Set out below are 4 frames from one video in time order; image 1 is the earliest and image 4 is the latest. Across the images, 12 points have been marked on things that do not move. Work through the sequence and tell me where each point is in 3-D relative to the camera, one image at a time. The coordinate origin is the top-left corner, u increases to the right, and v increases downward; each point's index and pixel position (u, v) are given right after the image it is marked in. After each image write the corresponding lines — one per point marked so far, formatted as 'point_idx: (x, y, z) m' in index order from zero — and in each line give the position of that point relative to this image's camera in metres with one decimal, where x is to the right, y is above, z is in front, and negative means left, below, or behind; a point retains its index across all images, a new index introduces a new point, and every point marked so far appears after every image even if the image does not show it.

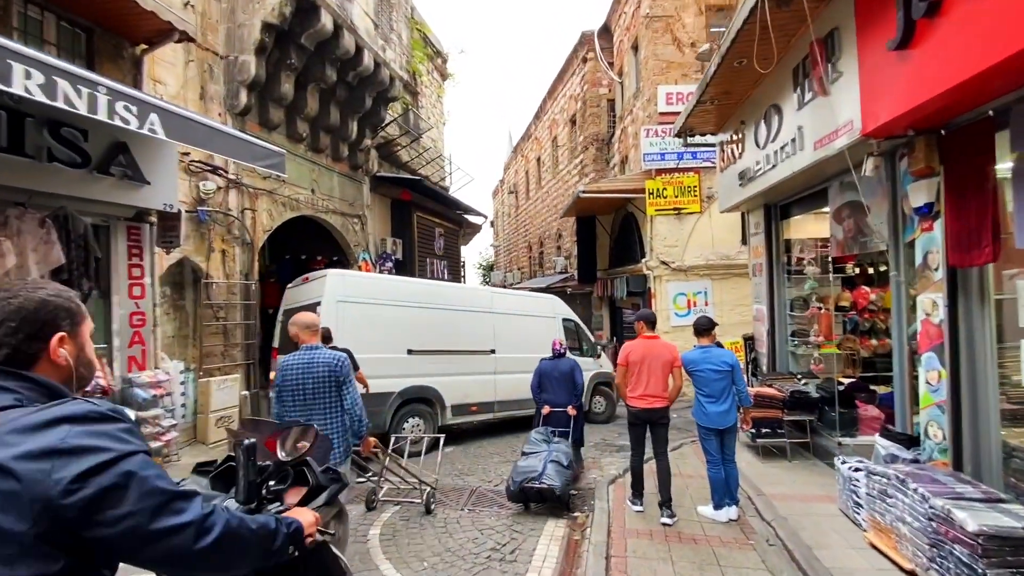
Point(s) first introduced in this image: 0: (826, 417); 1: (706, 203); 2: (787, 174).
0: (+4.0, -1.7, +6.3) m
1: (+4.7, +2.1, +12.0) m
2: (+3.2, +1.3, +5.7) m
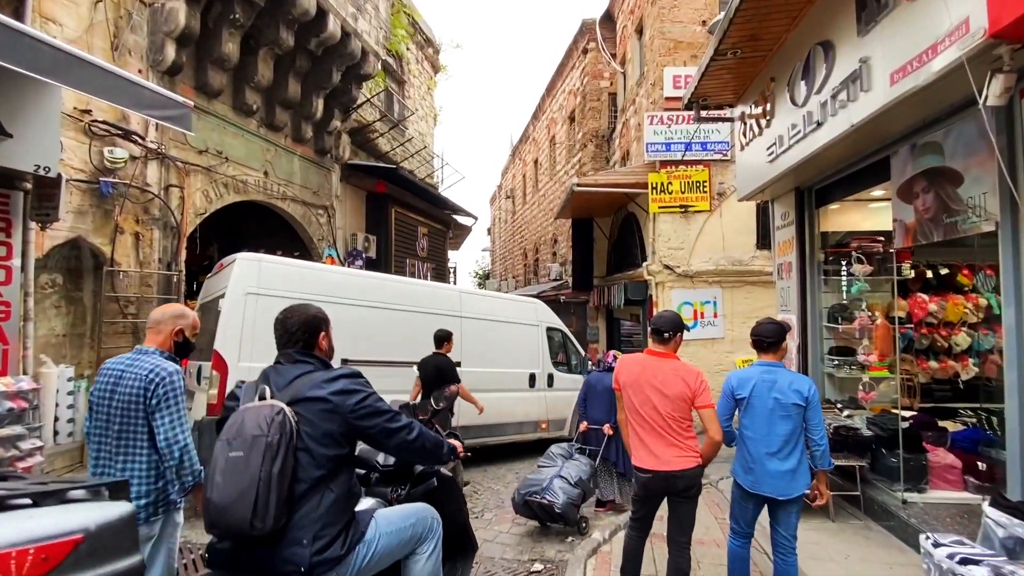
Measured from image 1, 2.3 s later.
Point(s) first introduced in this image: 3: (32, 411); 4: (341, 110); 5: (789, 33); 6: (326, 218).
0: (+3.6, -1.7, +4.7) m
1: (+4.4, +1.9, +10.5) m
2: (+2.8, +1.3, +4.2) m
3: (-5.5, -1.4, +5.7) m
4: (-3.9, +4.1, +11.3) m
5: (+2.9, +2.6, +5.1) m
6: (-4.3, +1.6, +11.4) m
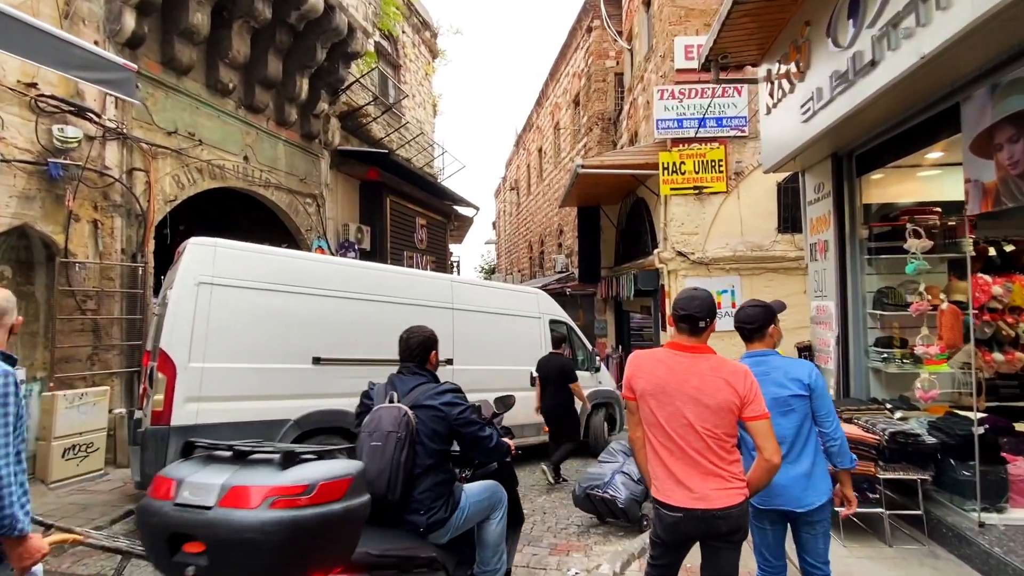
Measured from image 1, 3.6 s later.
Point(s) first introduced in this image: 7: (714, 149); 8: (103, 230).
0: (+3.5, -1.5, +3.9) m
1: (+4.4, +2.1, +9.7) m
2: (+2.7, +1.5, +3.4) m
3: (-5.6, -1.3, +5.0) m
4: (-3.9, +4.2, +10.6) m
5: (+2.7, +2.8, +4.3) m
6: (-4.3, +1.8, +10.7) m
7: (+3.9, +2.7, +9.6) m
8: (-5.5, +0.8, +6.6) m
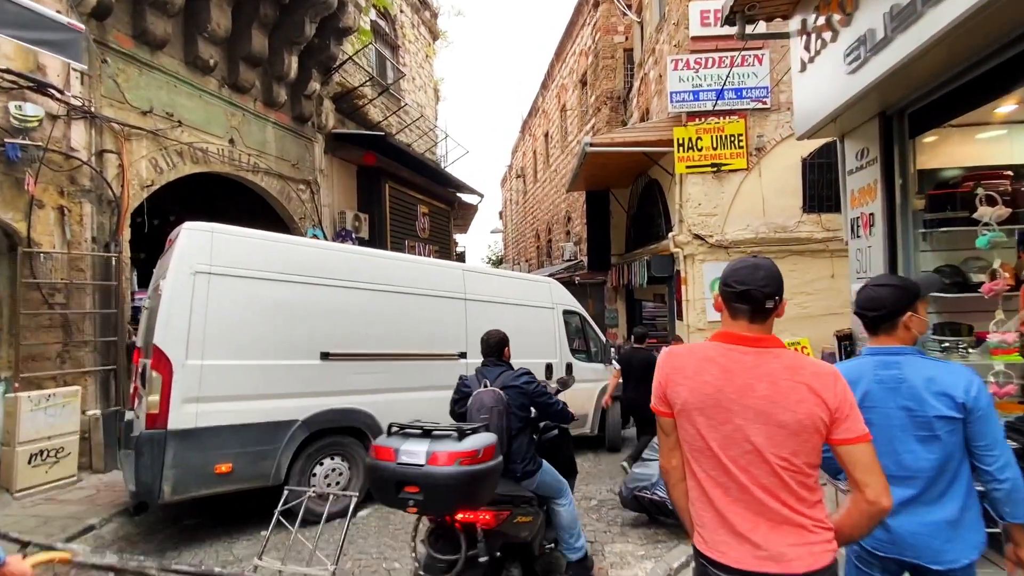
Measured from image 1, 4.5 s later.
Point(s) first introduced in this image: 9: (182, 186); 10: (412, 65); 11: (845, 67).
0: (+3.5, -1.3, +3.3) m
1: (+4.4, +2.4, +9.0) m
2: (+2.7, +1.6, +2.8) m
3: (-5.6, -1.3, +4.6) m
4: (-3.9, +4.4, +10.0) m
5: (+2.7, +2.9, +3.6) m
6: (-4.2, +2.0, +10.2) m
7: (+4.0, +3.0, +8.9) m
8: (-5.5, +0.9, +6.1) m
9: (-6.5, +2.0, +9.7) m
10: (-3.1, +6.8, +14.9) m
11: (+2.9, +1.9, +4.3) m
